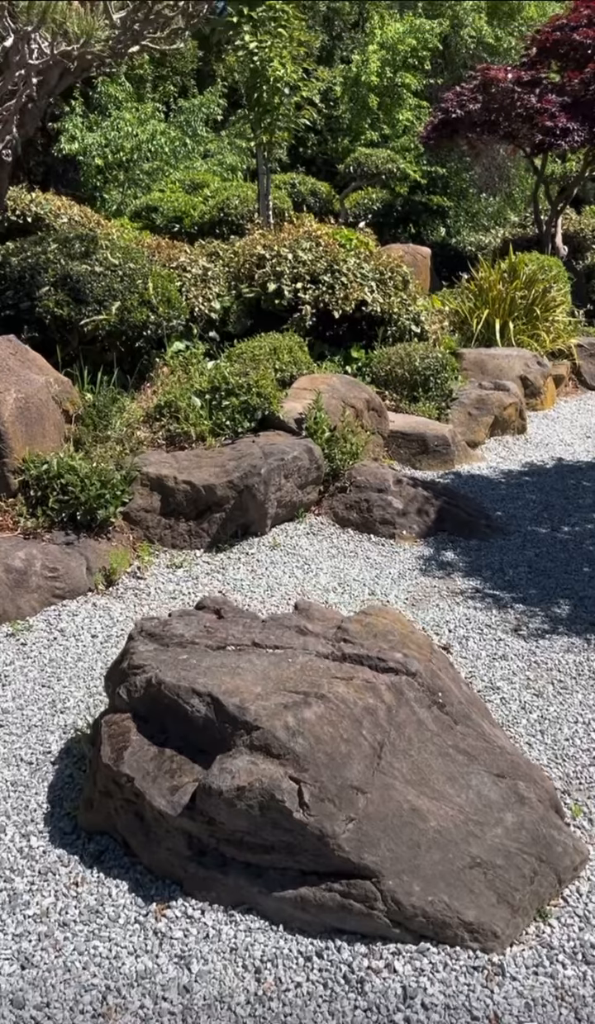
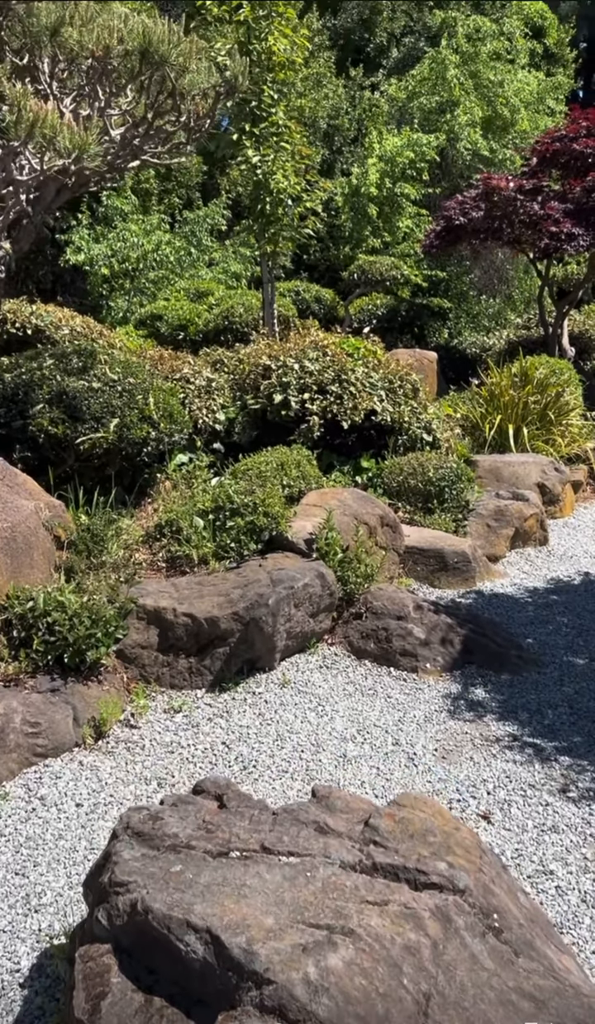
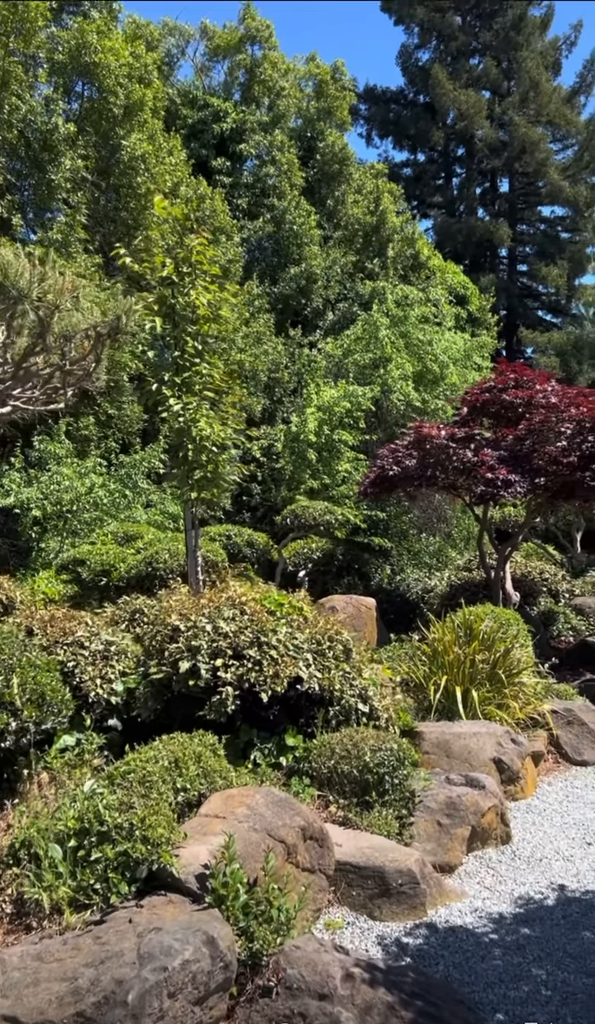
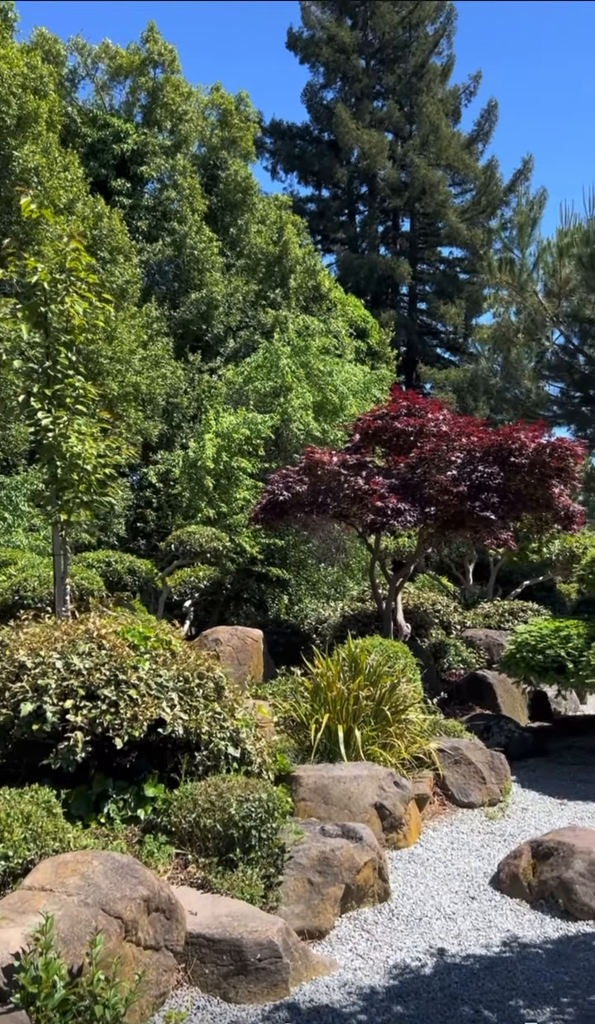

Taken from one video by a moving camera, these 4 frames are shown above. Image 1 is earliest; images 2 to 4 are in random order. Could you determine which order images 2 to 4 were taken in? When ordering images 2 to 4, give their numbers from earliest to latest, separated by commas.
2, 3, 4
